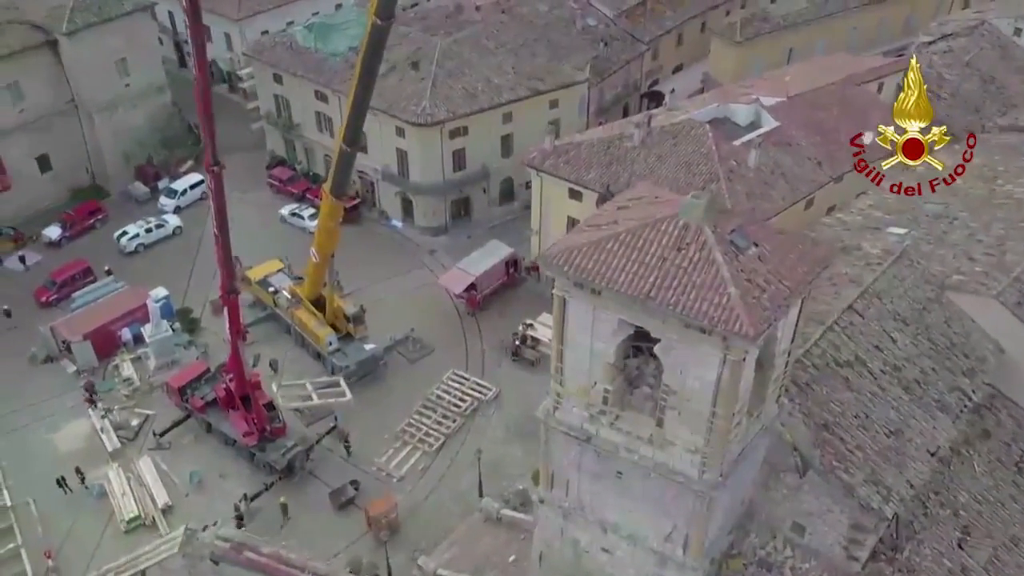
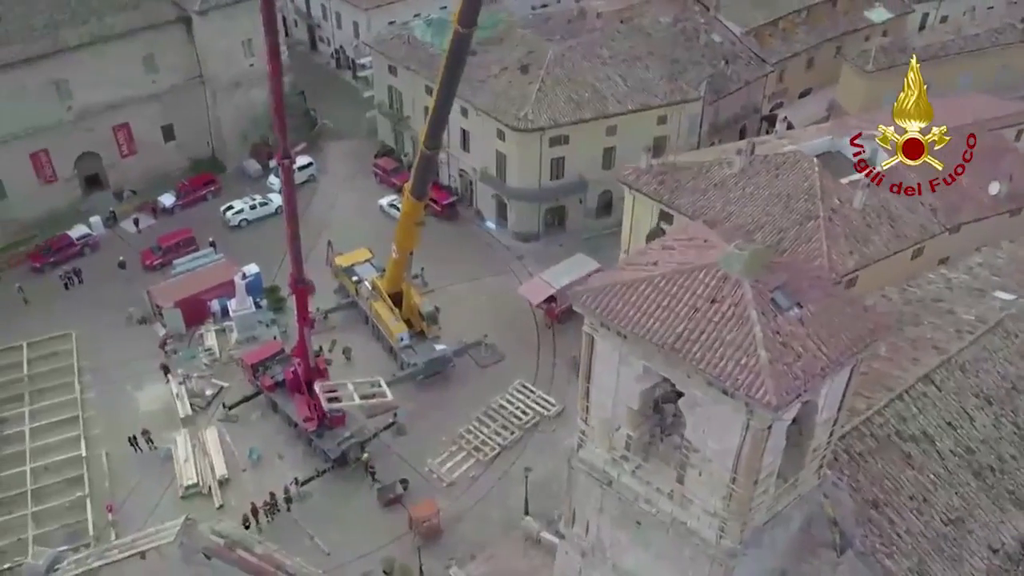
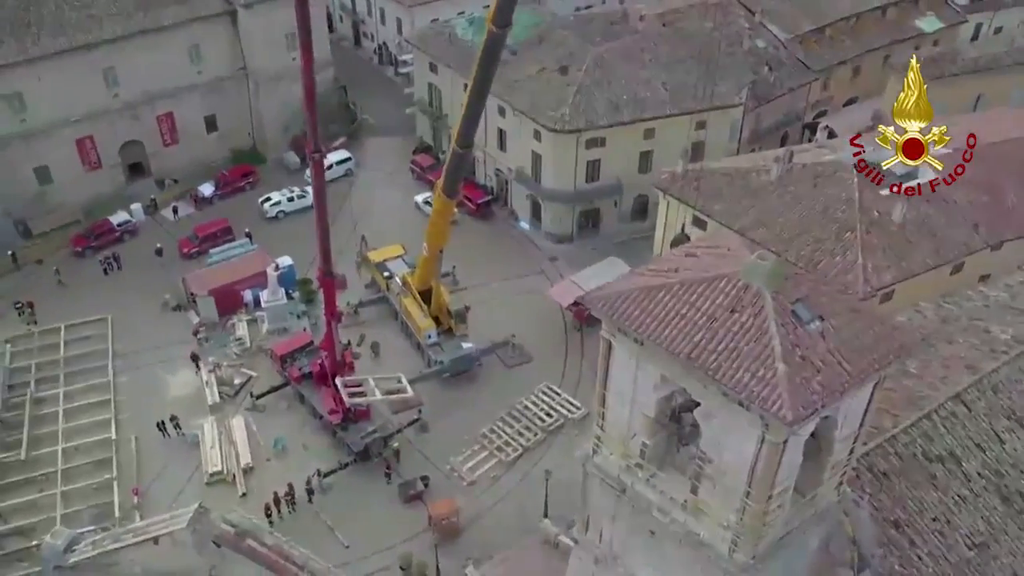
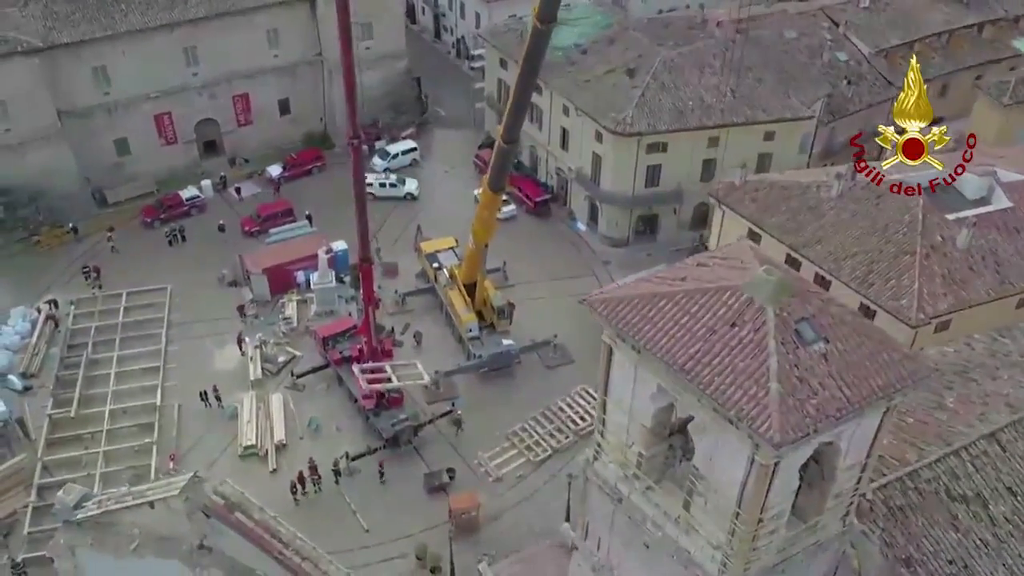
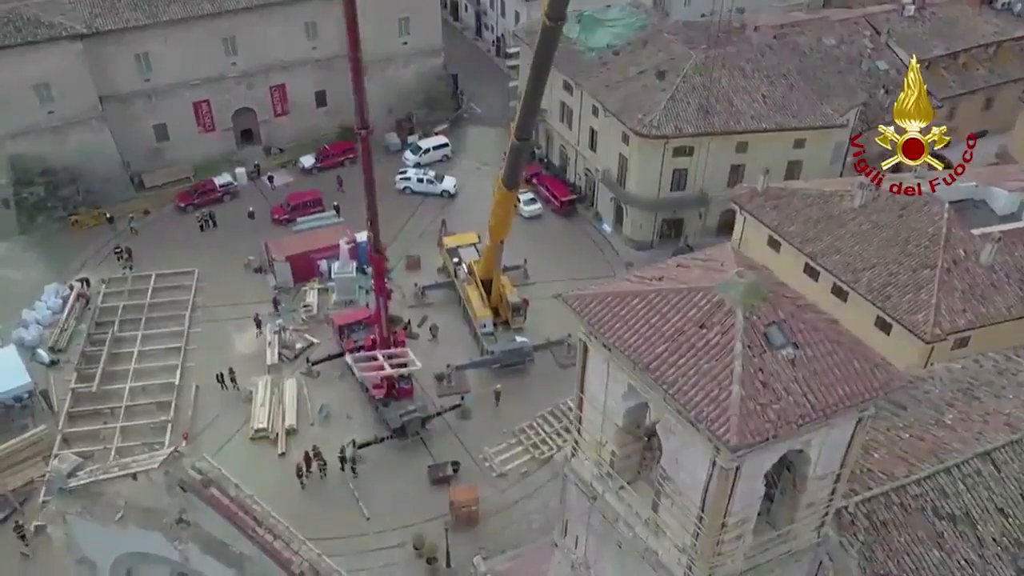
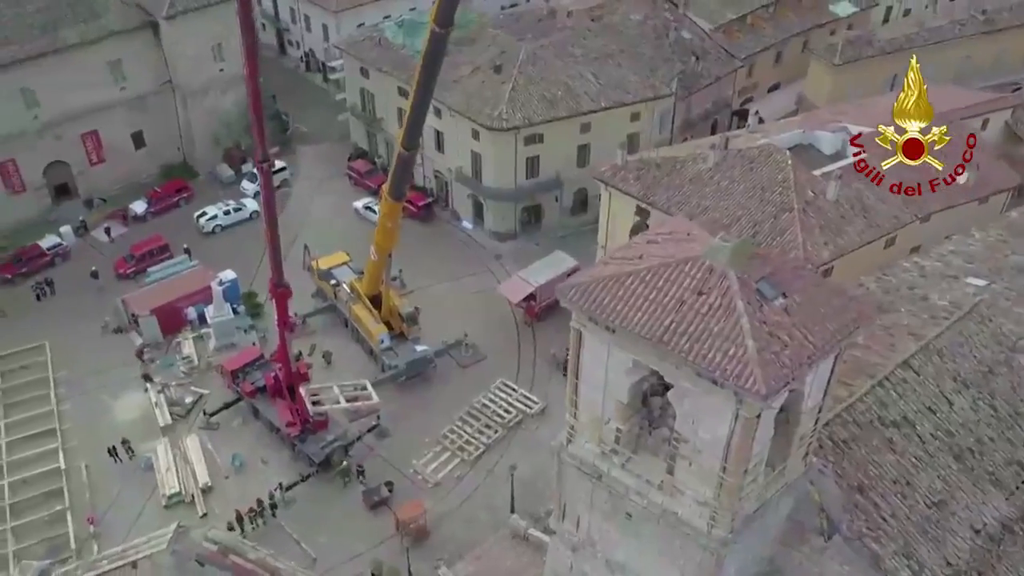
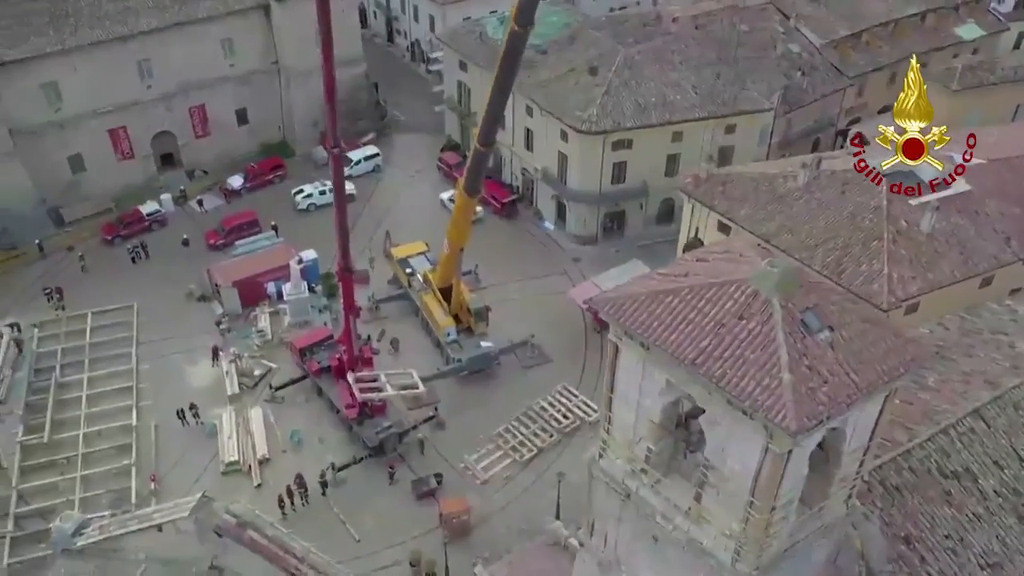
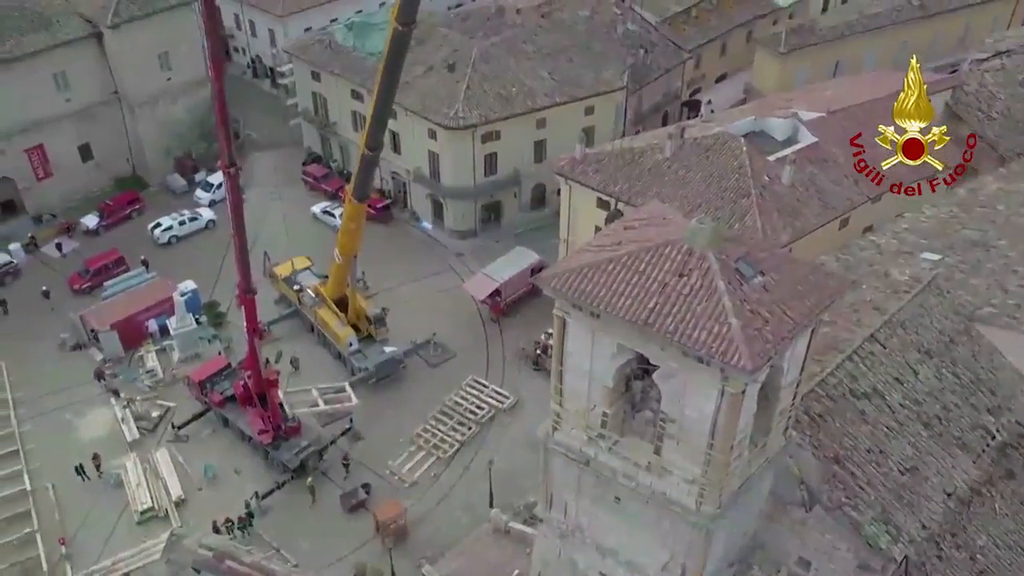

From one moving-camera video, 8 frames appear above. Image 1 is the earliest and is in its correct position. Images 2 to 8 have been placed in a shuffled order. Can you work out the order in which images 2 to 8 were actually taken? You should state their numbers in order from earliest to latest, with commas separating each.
8, 6, 2, 3, 7, 4, 5
